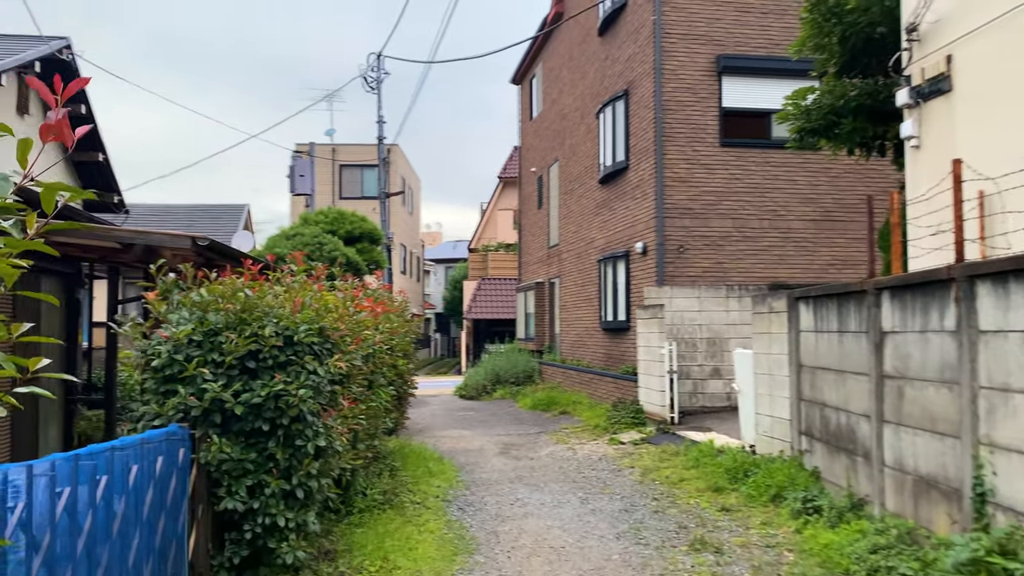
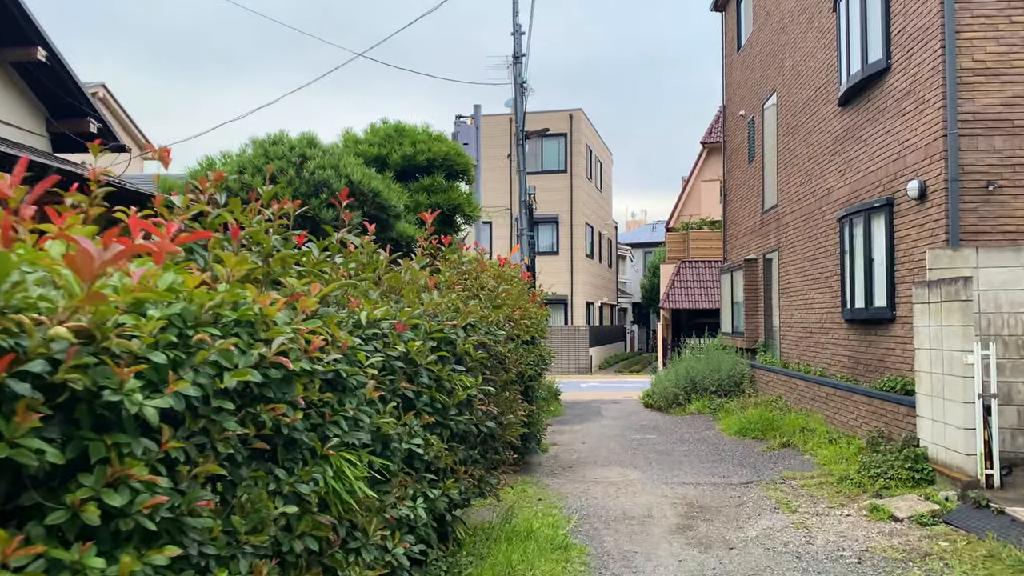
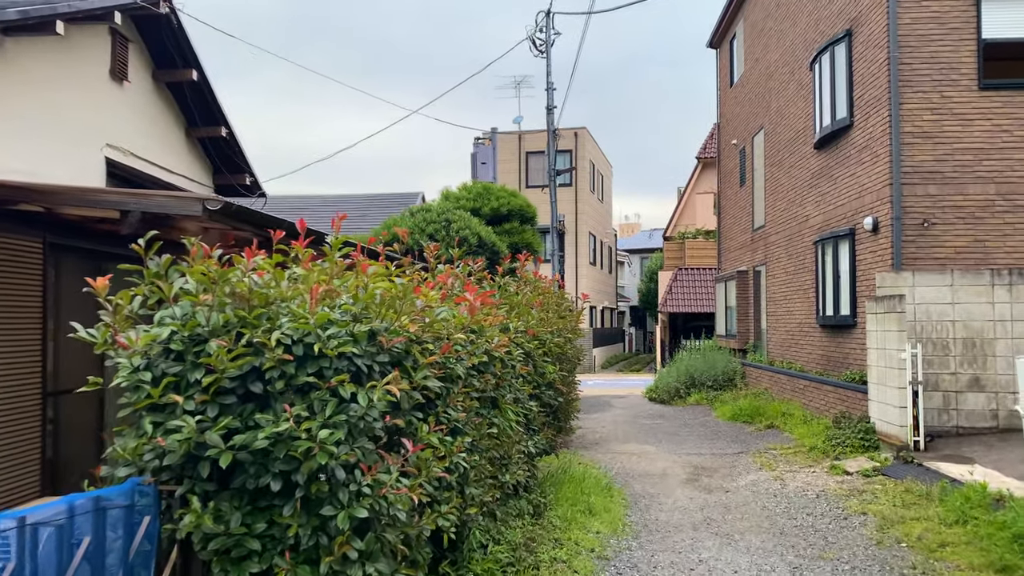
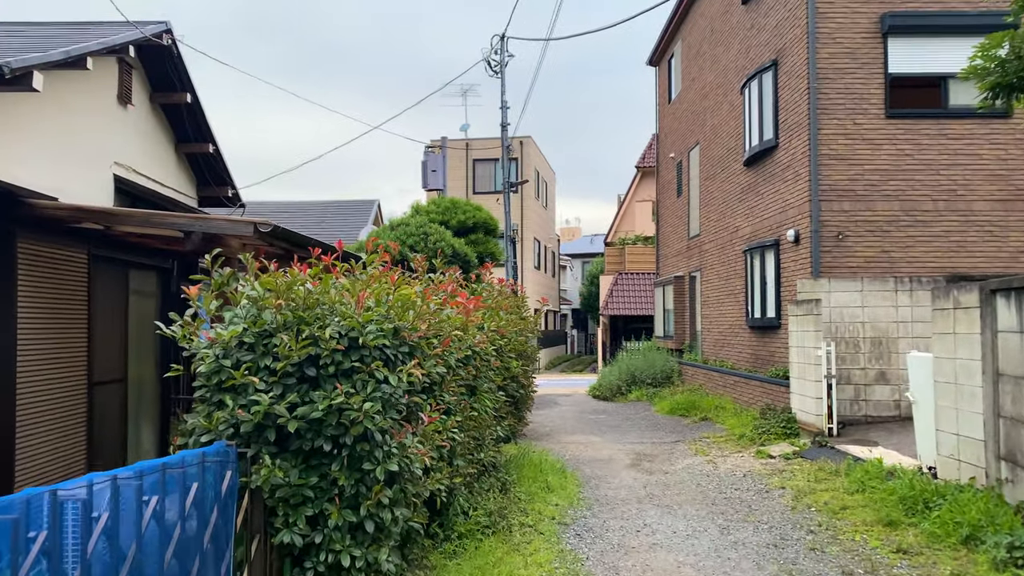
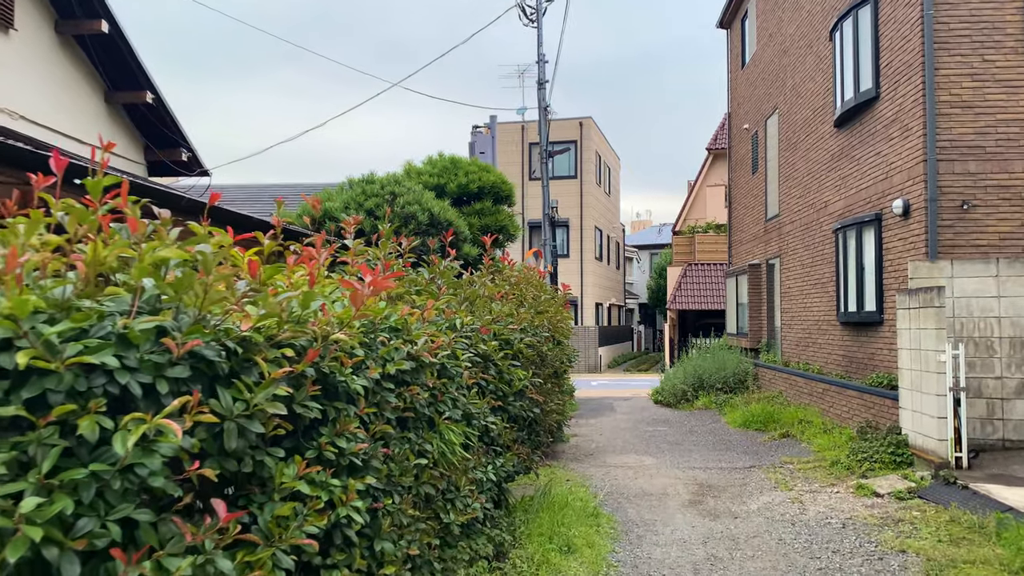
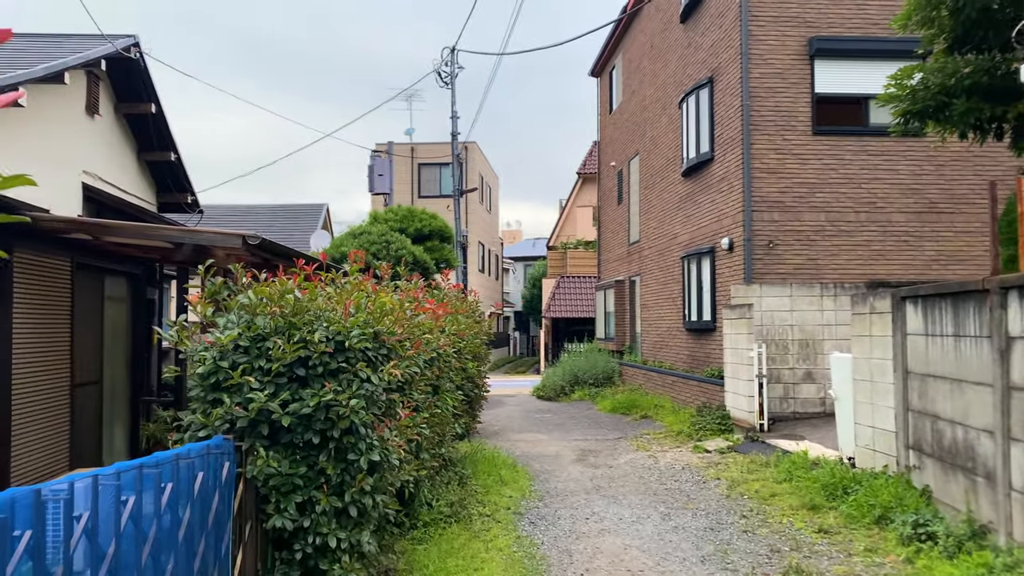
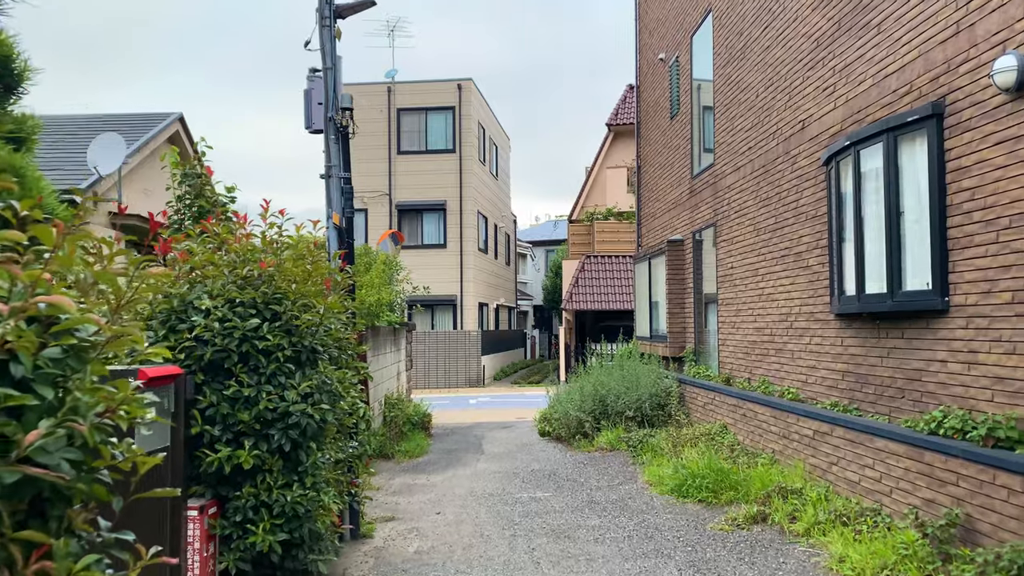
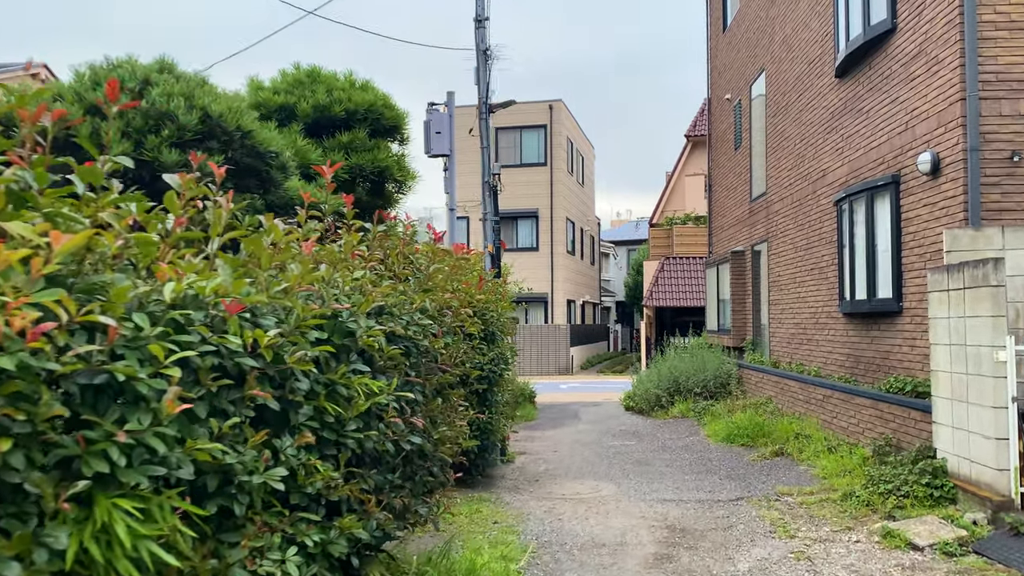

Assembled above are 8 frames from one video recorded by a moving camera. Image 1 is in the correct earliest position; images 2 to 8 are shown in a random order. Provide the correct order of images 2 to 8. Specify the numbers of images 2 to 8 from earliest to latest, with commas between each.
6, 4, 3, 5, 2, 8, 7
